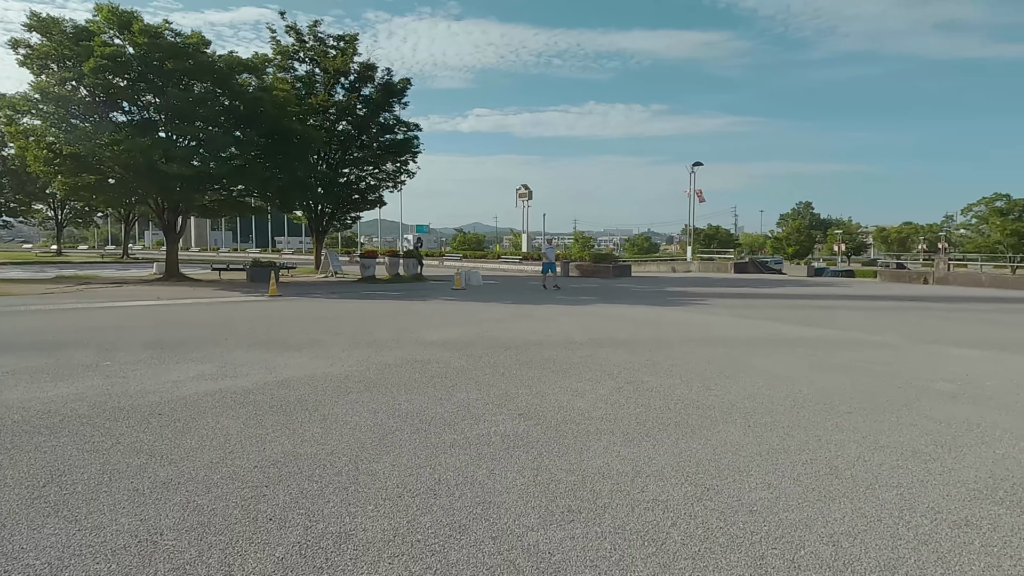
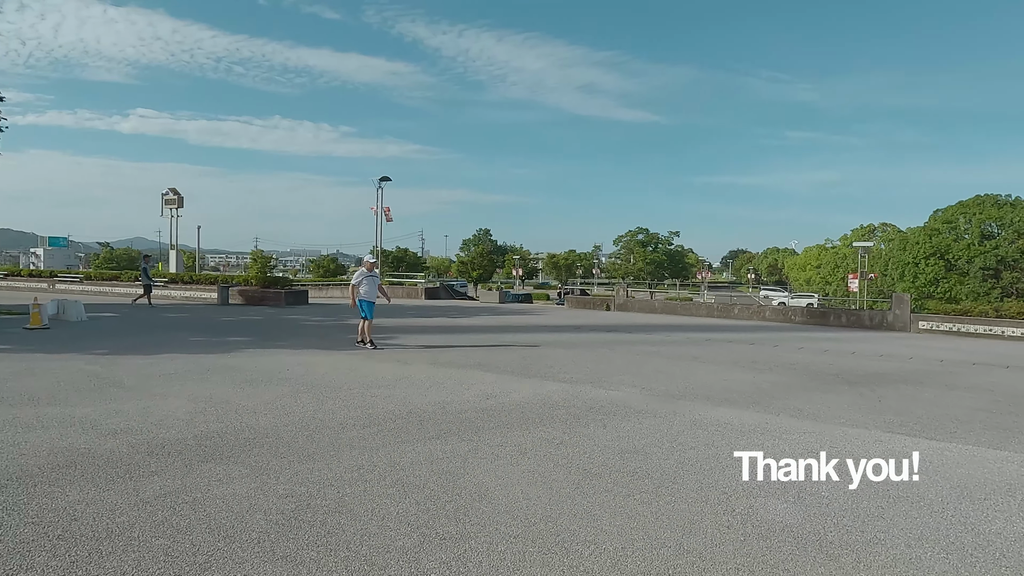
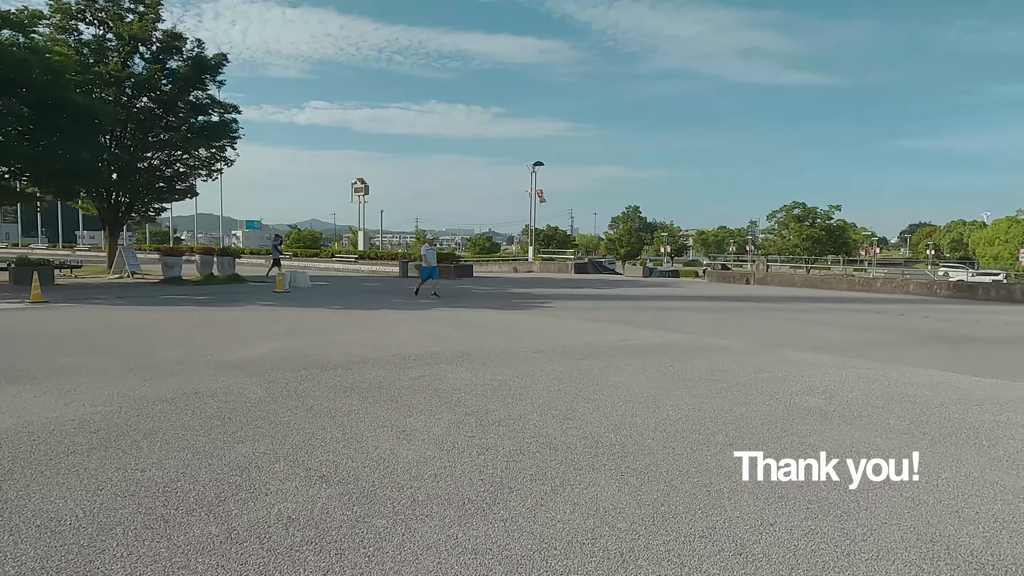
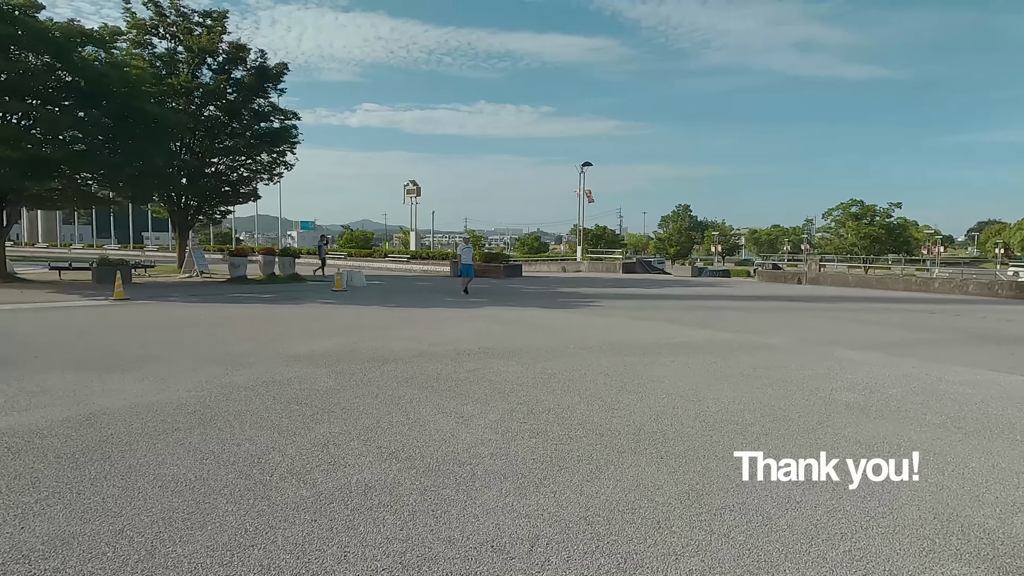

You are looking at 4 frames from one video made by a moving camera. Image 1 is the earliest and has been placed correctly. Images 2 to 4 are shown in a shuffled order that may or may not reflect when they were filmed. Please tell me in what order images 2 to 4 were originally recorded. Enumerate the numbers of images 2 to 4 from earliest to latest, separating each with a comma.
4, 3, 2
